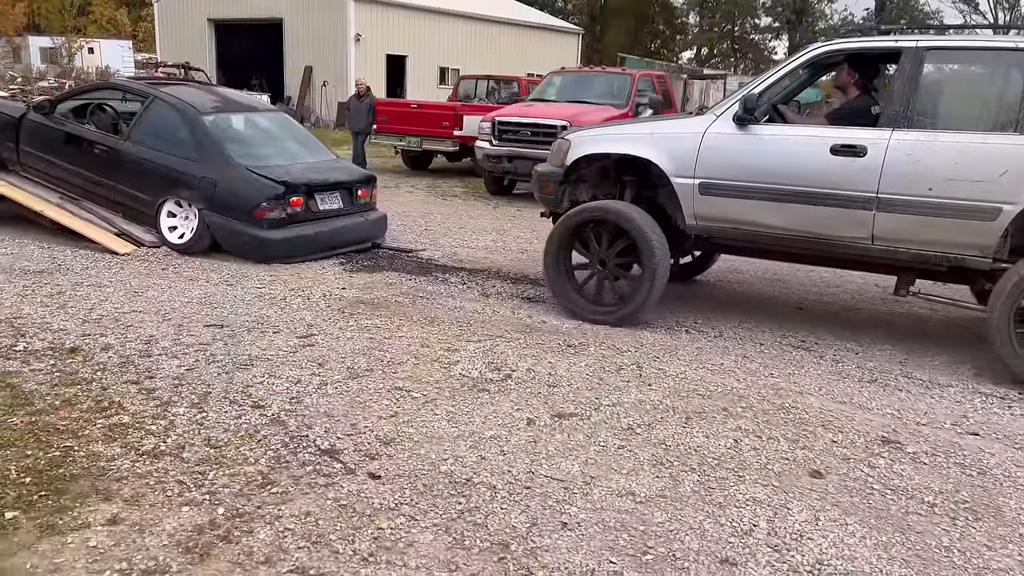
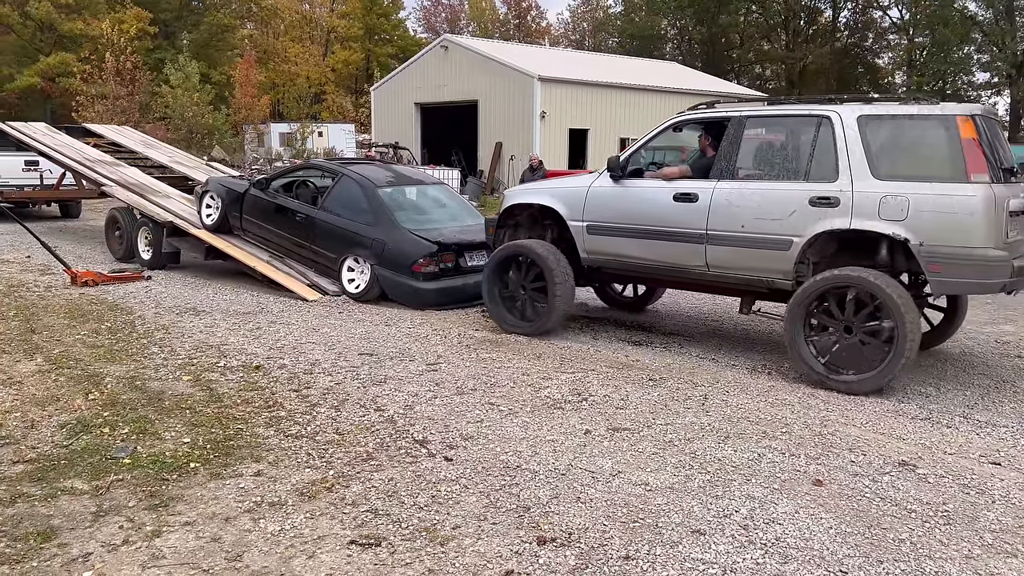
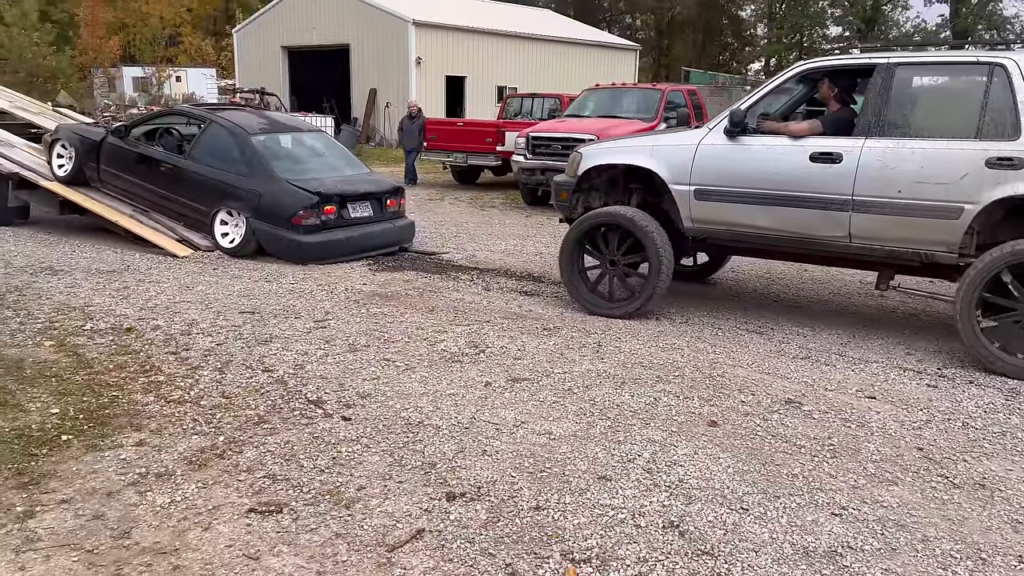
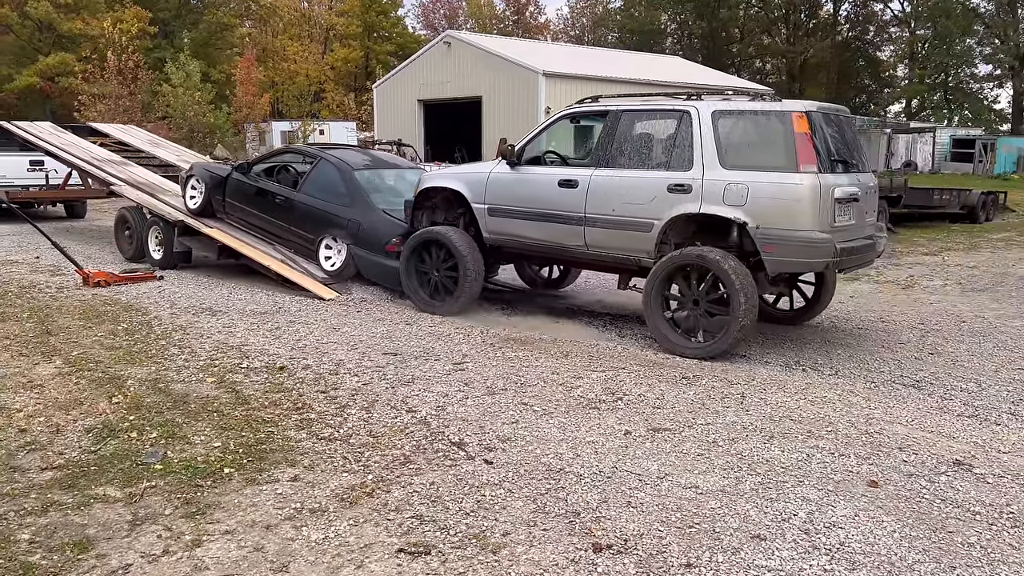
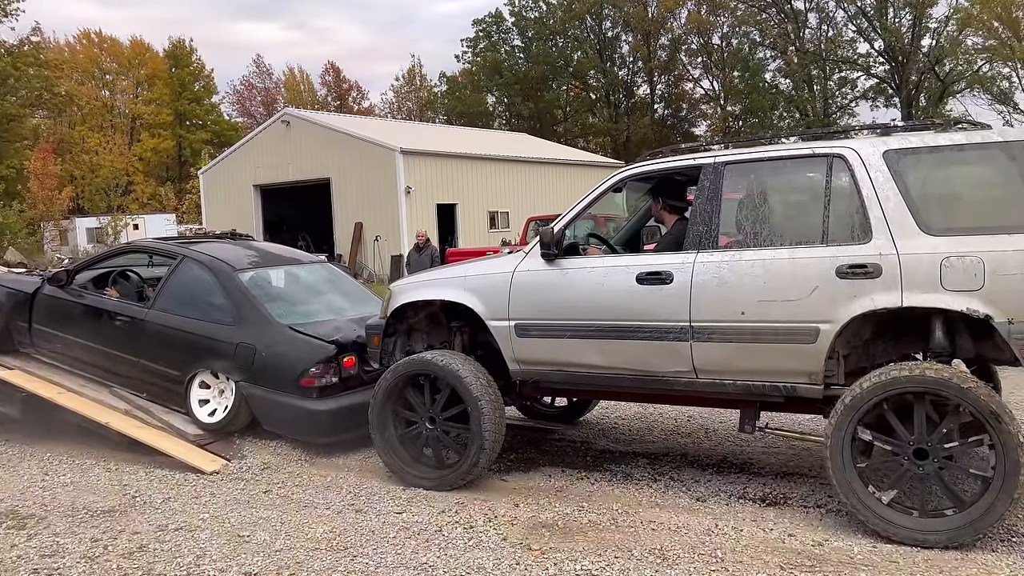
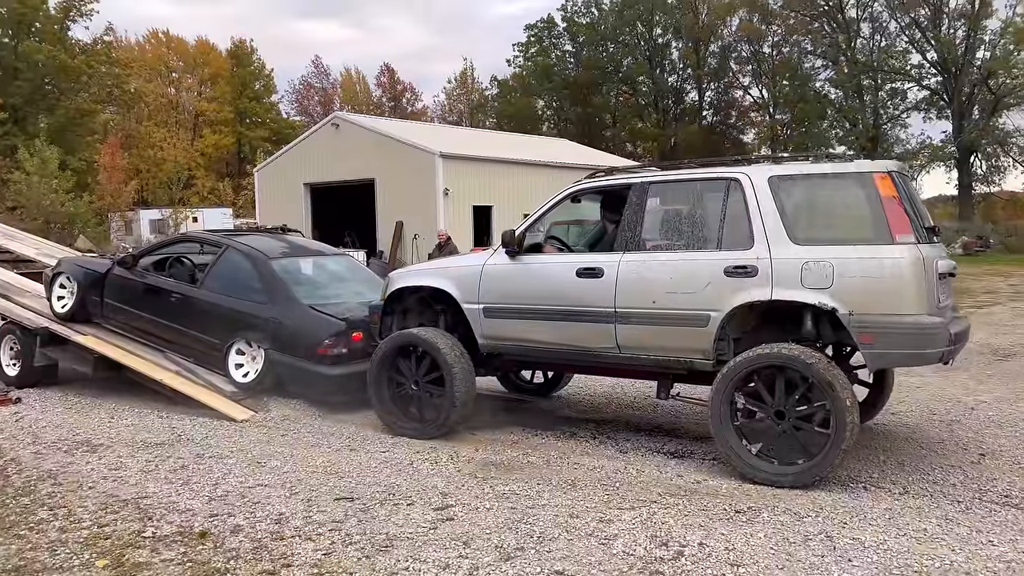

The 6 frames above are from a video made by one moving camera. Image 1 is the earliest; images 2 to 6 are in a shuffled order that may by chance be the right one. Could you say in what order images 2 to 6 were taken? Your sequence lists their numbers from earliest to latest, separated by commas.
3, 2, 4, 6, 5
